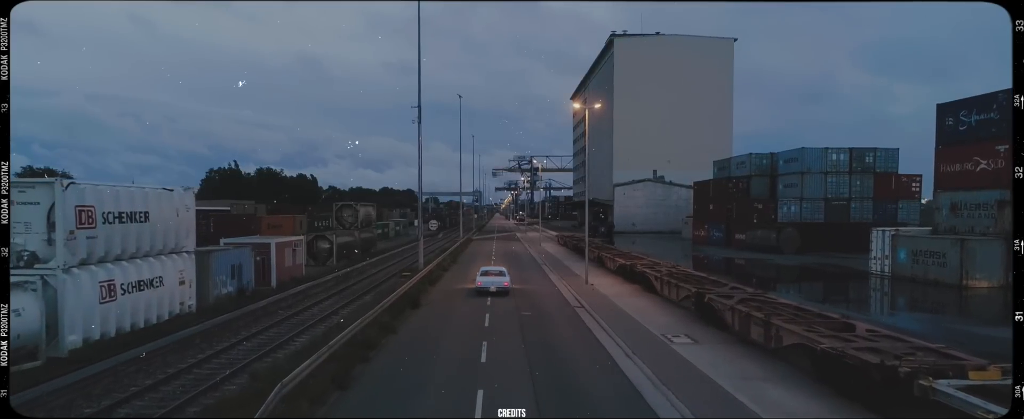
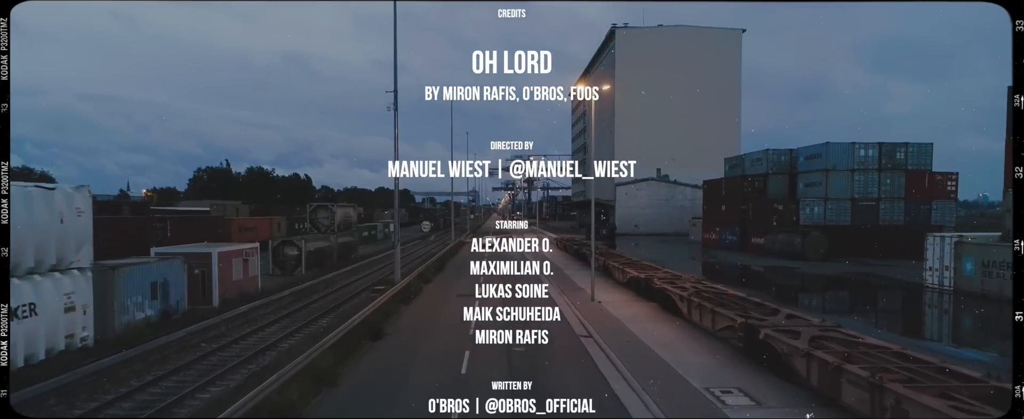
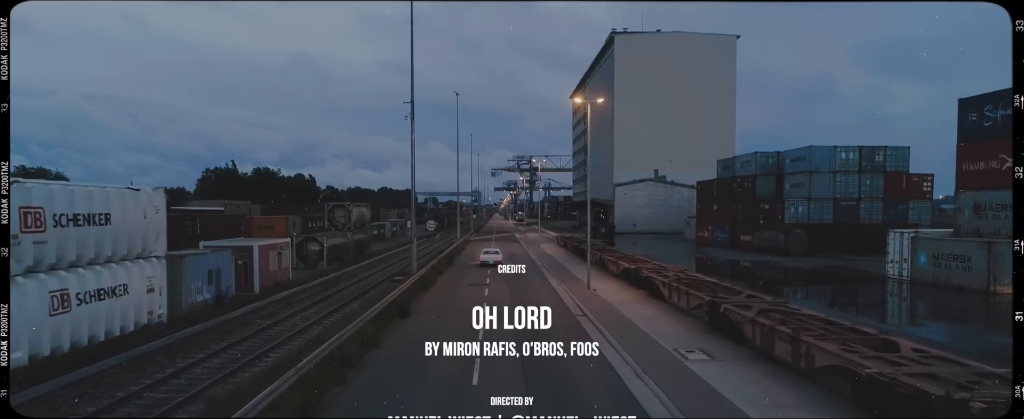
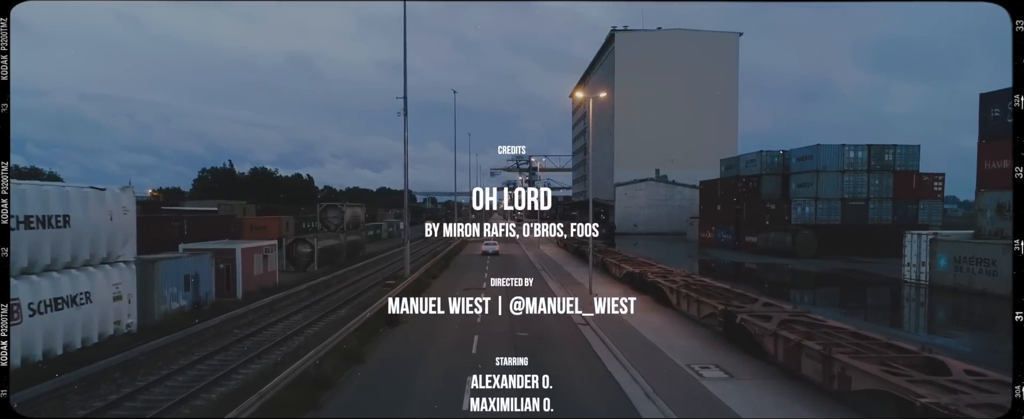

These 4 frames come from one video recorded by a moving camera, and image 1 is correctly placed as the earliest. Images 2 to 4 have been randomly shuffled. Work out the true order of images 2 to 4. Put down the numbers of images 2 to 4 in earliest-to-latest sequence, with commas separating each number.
3, 4, 2
